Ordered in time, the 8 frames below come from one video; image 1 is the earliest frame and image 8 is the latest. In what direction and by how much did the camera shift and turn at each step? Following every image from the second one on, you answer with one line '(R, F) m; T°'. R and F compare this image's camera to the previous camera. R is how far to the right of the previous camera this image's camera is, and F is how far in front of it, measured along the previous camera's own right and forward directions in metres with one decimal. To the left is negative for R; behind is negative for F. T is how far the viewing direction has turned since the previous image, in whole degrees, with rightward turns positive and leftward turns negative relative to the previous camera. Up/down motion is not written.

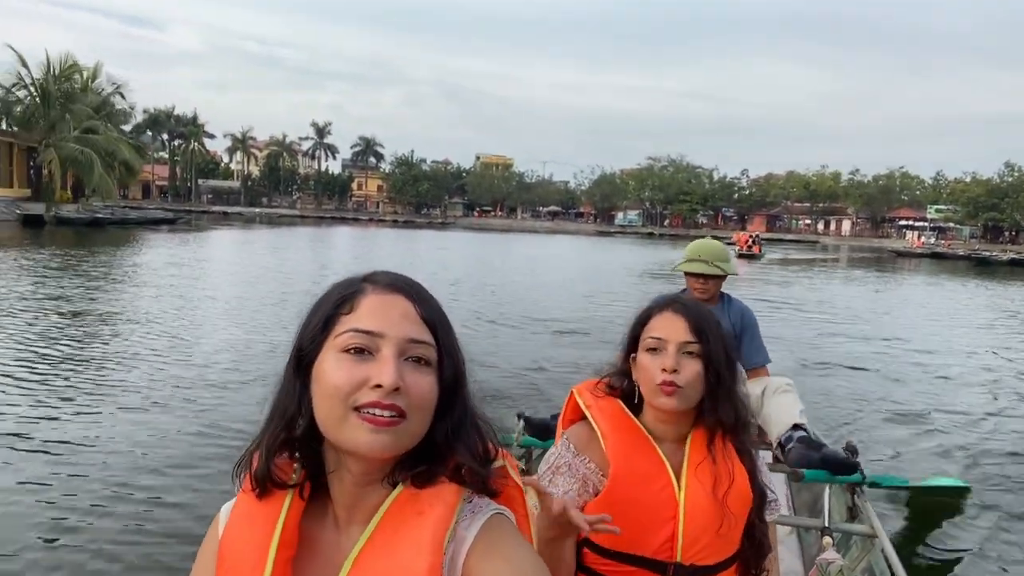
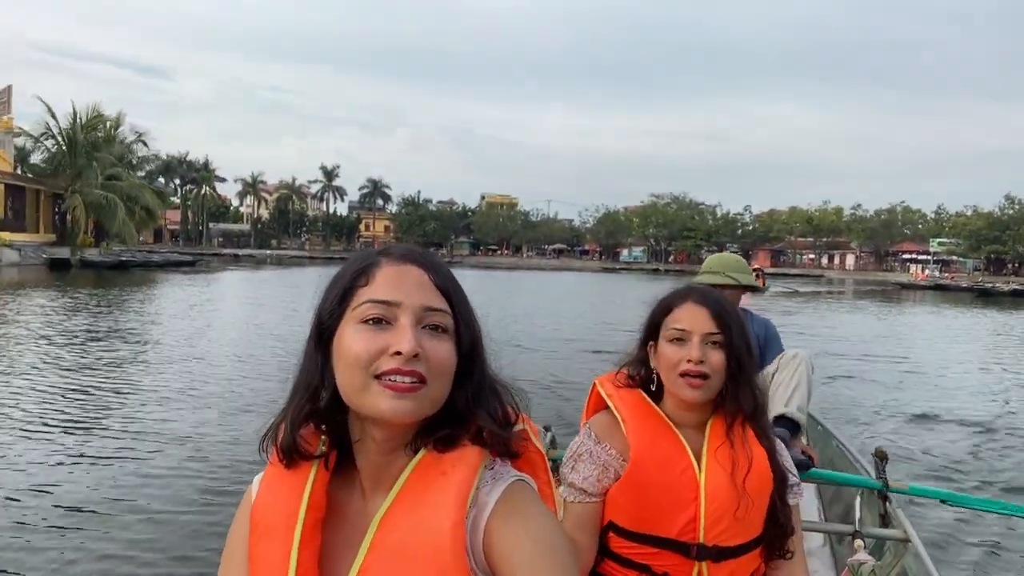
(-0.2, -0.4) m; 0°
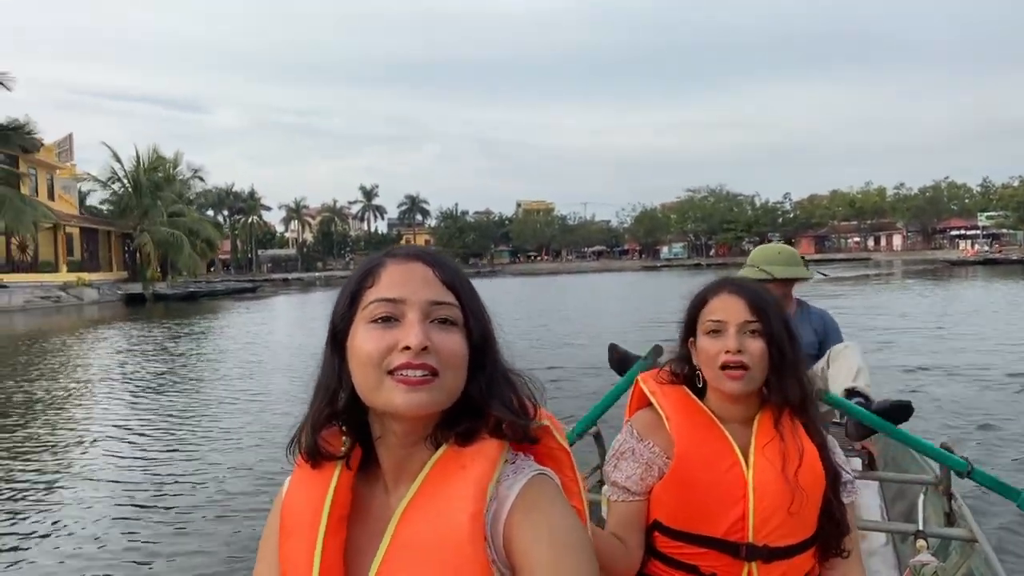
(-0.3, -0.5) m; -3°
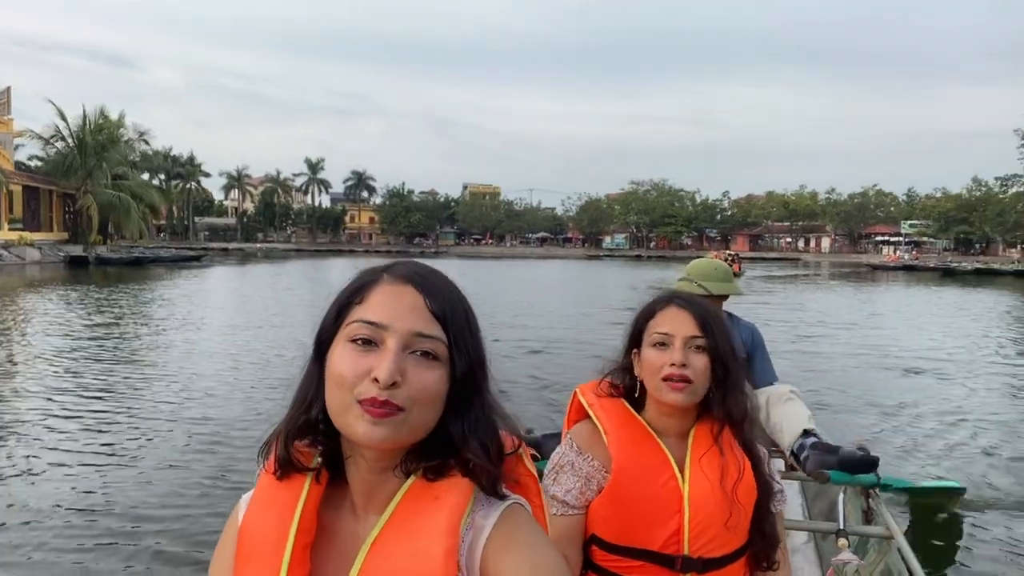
(-0.1, -0.5) m; +4°
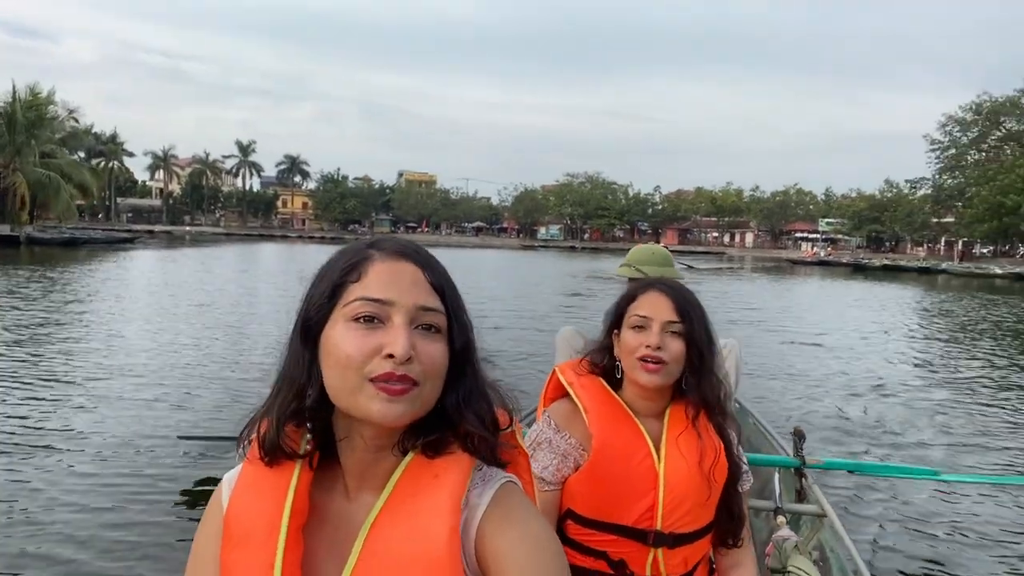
(-0.1, -0.6) m; +5°
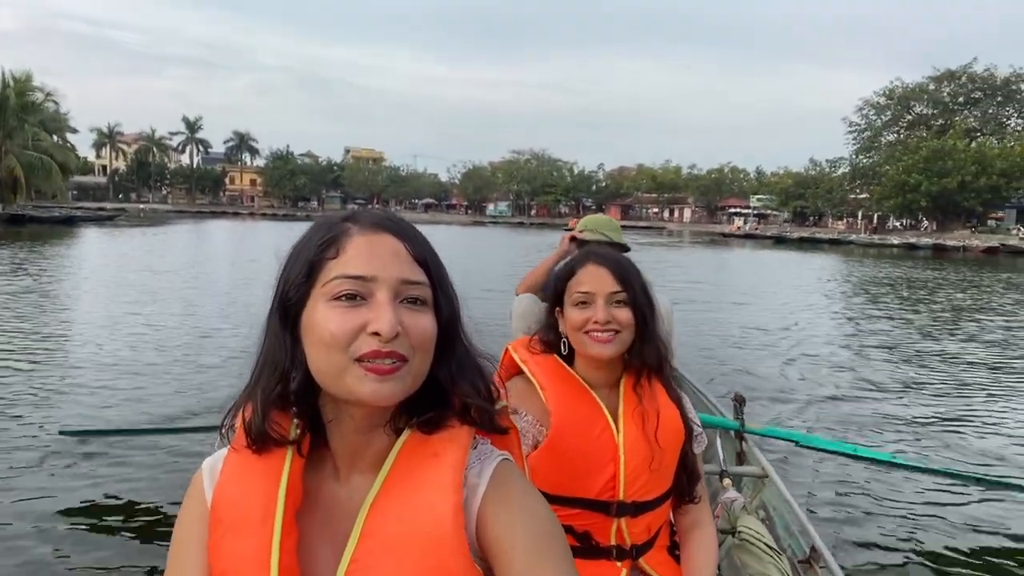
(-0.5, -2.1) m; +4°
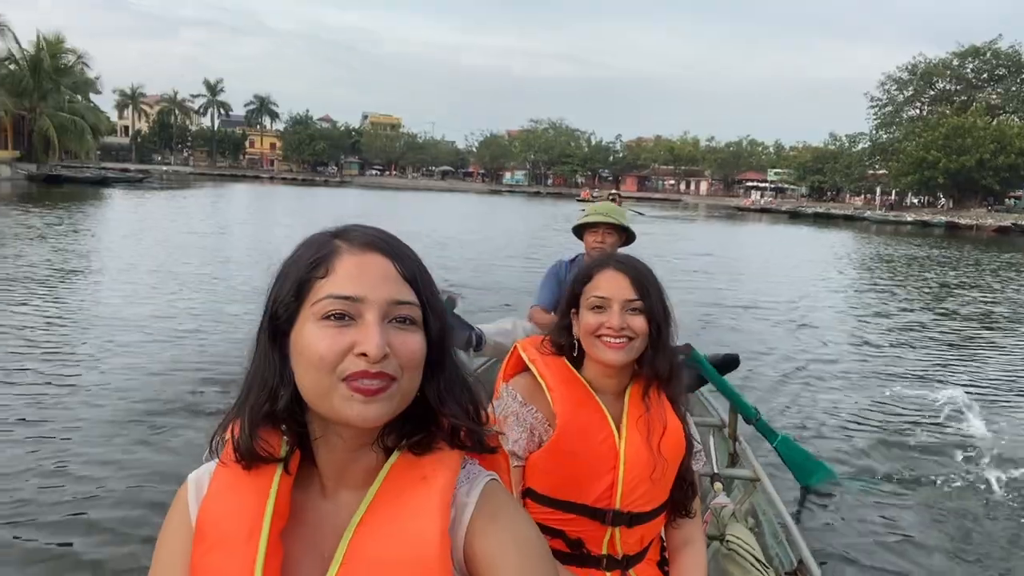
(0.0, -0.5) m; -1°
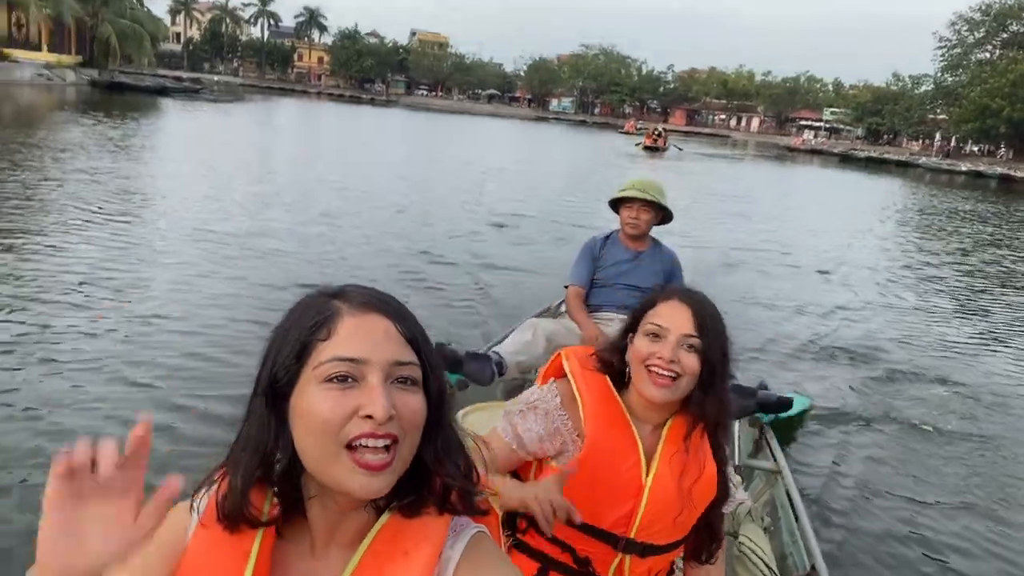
(0.0, -0.2) m; -3°
